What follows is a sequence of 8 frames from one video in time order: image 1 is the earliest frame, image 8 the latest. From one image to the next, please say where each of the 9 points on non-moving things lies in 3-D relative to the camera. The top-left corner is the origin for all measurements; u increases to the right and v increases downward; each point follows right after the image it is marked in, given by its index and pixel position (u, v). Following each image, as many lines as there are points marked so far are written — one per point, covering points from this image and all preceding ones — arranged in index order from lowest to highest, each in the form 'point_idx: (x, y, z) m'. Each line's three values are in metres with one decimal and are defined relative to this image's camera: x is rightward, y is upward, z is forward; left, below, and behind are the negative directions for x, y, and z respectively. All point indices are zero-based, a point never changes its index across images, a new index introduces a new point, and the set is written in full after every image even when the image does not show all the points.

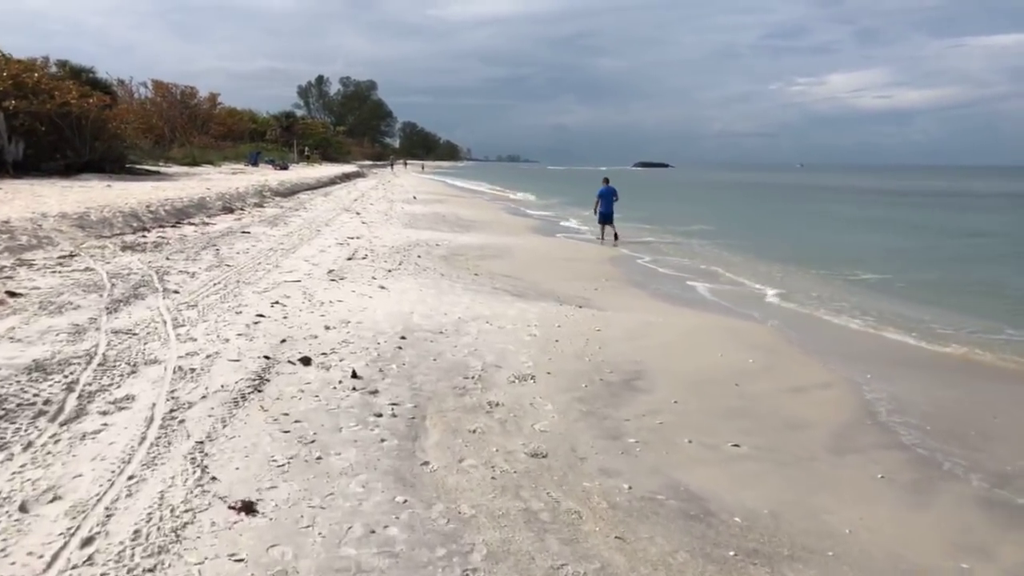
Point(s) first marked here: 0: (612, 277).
0: (+1.6, +0.2, +13.2) m
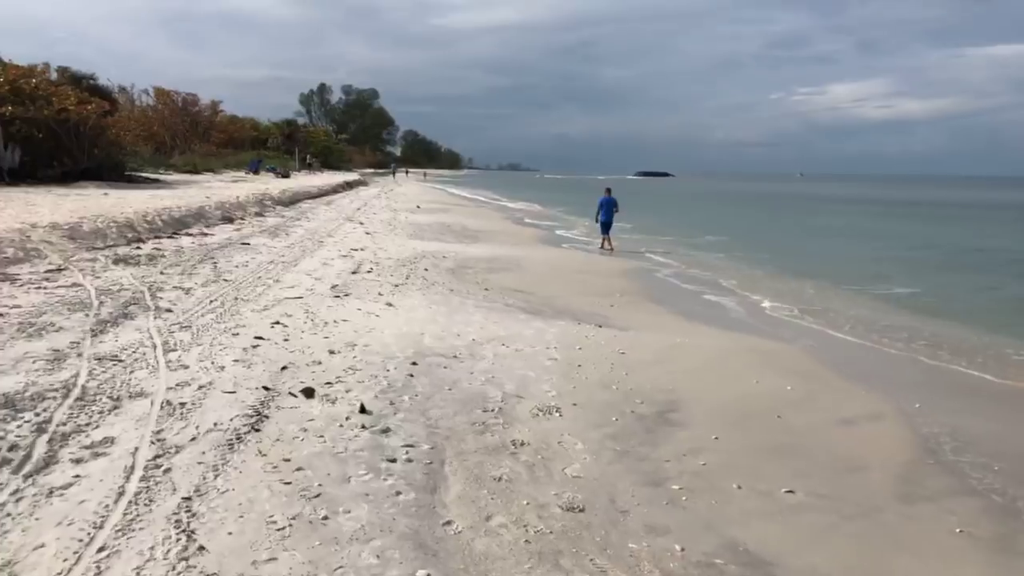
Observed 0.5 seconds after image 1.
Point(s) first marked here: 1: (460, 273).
0: (+1.8, -0.1, +12.6) m
1: (-0.8, +0.2, +12.8) m
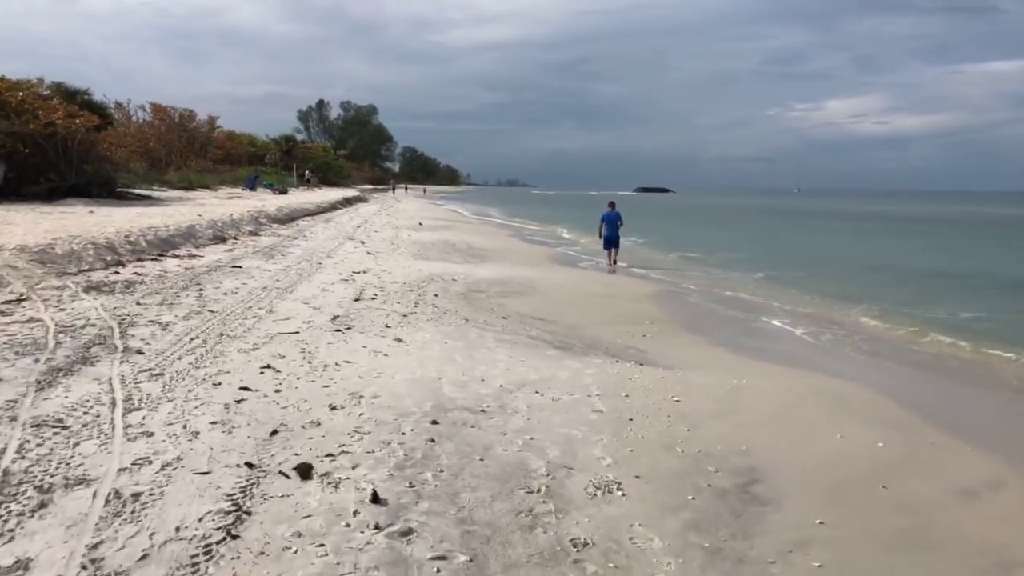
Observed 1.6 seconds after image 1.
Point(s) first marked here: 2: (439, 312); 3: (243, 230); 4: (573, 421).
0: (+2.0, -0.5, +11.5) m
1: (-0.6, -0.2, +11.6) m
2: (-0.9, -0.3, +9.7) m
3: (-6.3, +1.4, +18.6) m
4: (+0.4, -0.9, +5.6) m
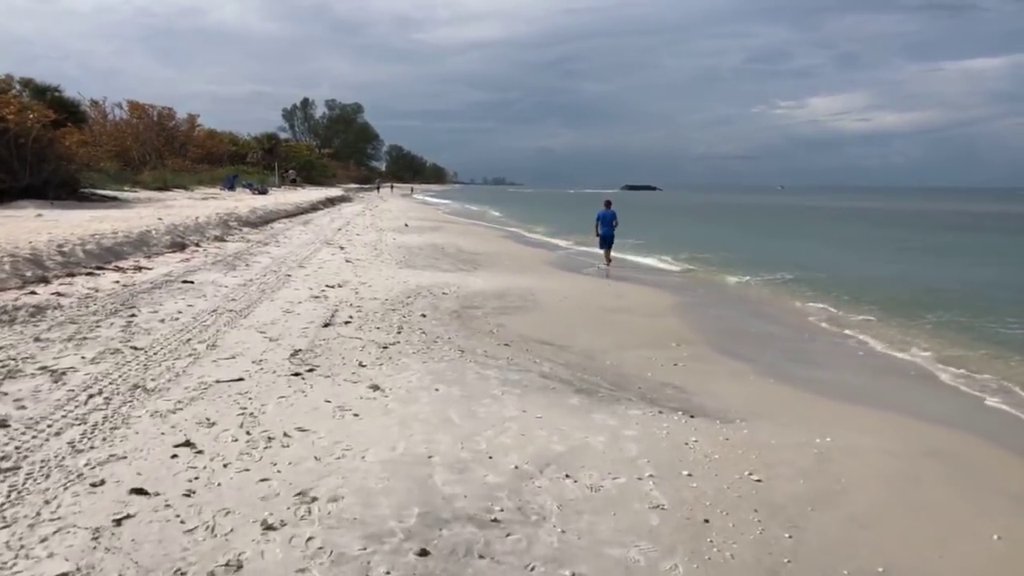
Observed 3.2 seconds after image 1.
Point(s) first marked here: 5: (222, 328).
0: (+2.1, -0.7, +9.7) m
1: (-0.6, -0.4, +9.8) m
2: (-0.8, -0.5, +7.9) m
3: (-6.4, +1.1, +16.7) m
4: (+0.5, -1.2, +3.8) m
5: (-2.8, -0.4, +7.5) m
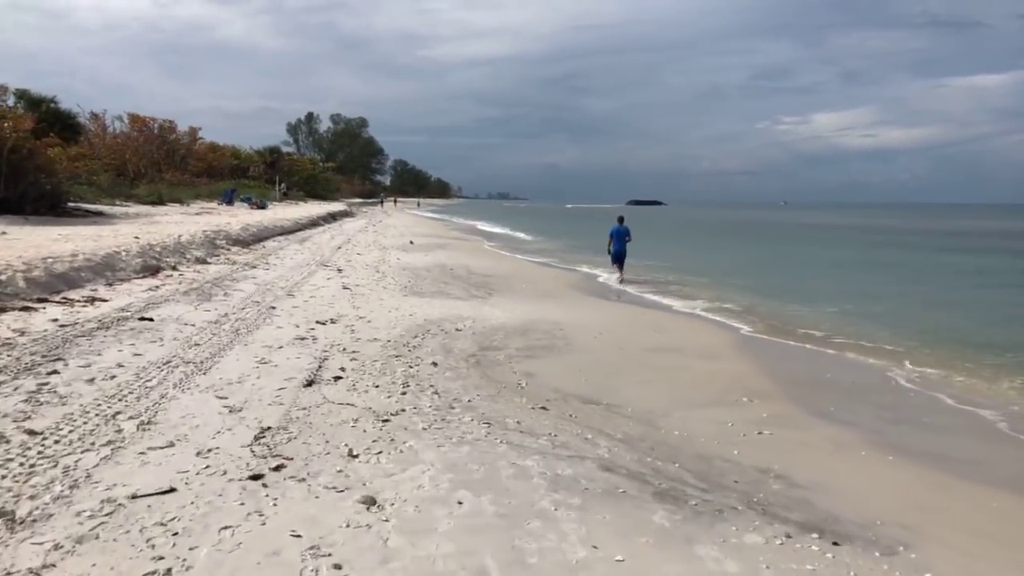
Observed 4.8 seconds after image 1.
0: (+2.4, -1.1, +7.8) m
1: (-0.2, -0.8, +7.9) m
2: (-0.5, -0.9, +6.1) m
3: (-6.0, +0.6, +14.9) m
4: (+0.8, -1.4, +1.9) m
5: (-2.4, -0.7, +5.7) m
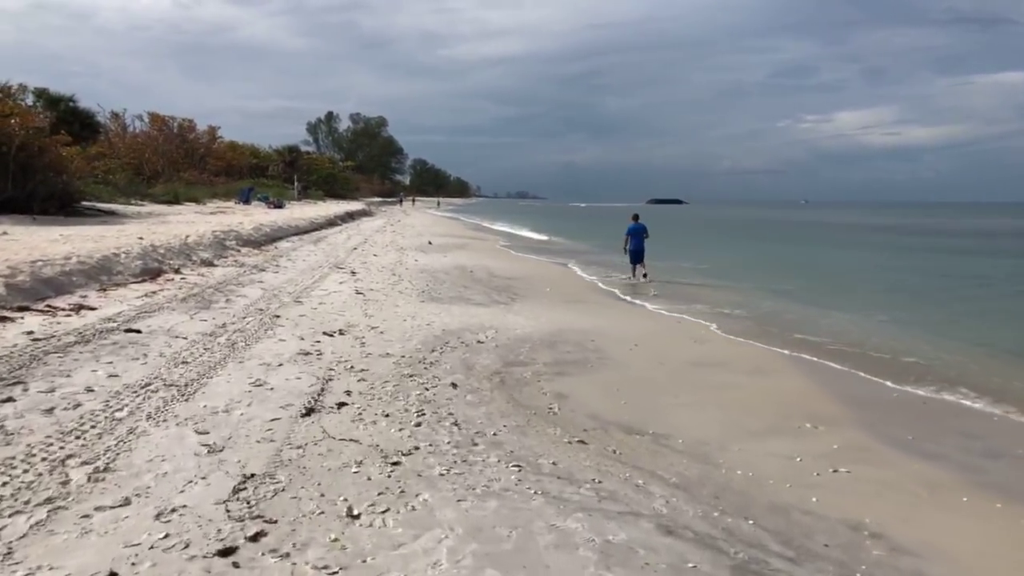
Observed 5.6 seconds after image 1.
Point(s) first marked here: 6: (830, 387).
0: (+2.6, -1.2, +6.8) m
1: (0.0, -0.9, +7.0) m
2: (-0.3, -1.0, +5.1) m
3: (-5.6, +0.5, +14.1) m
4: (+0.9, -1.5, +0.9) m
5: (-2.2, -0.8, +4.8) m
6: (+3.4, -1.0, +8.4) m
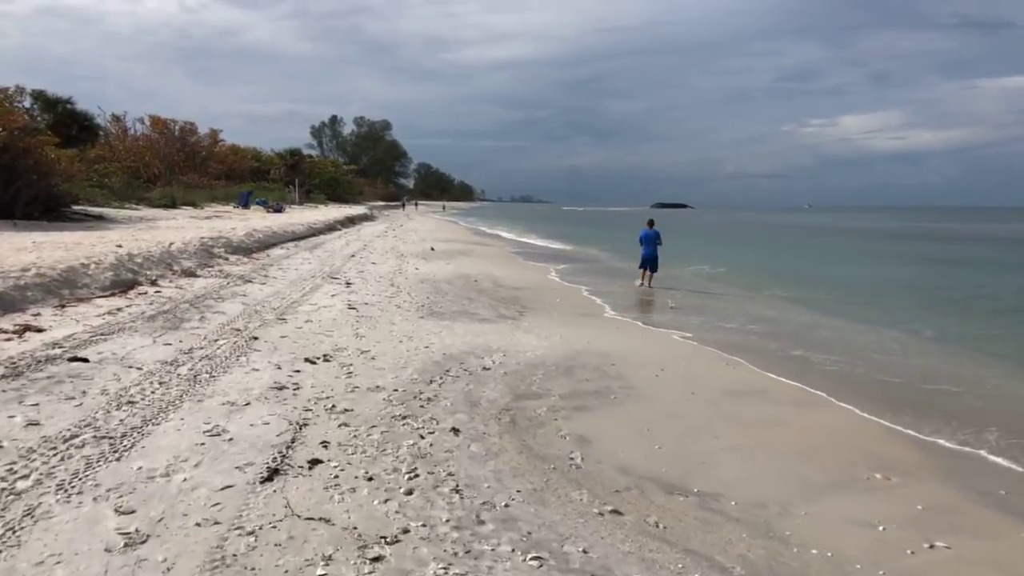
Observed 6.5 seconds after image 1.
0: (+2.7, -1.3, +5.7) m
1: (+0.1, -1.0, +5.9) m
2: (-0.2, -1.1, +4.0) m
3: (-5.5, +0.3, +13.0) m
4: (+1.0, -1.7, -0.2) m
5: (-2.2, -1.0, +3.7) m
6: (+3.5, -1.2, +7.3) m
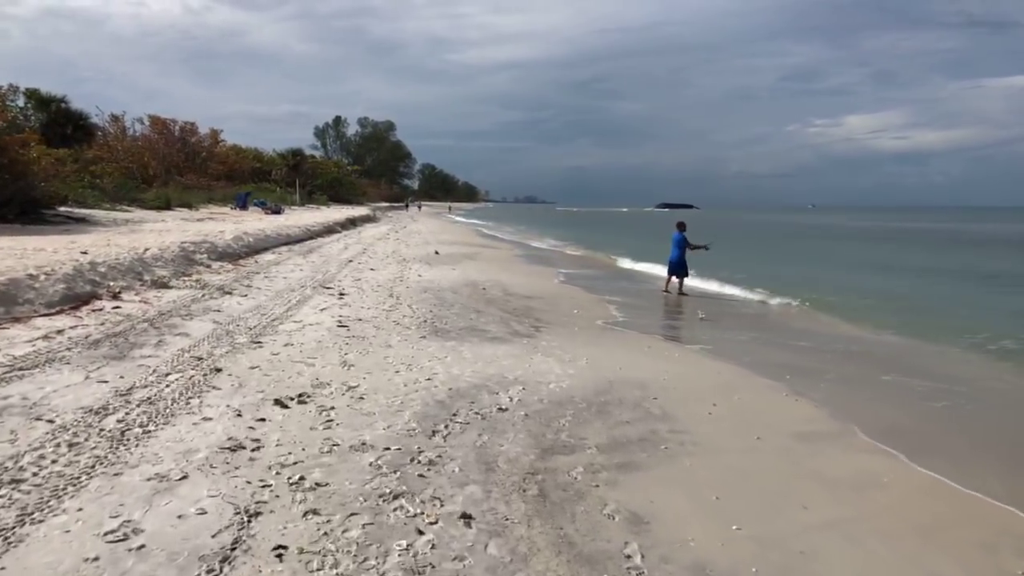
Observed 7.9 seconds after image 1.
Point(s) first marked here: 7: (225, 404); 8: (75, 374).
0: (+2.9, -1.5, +4.2) m
1: (+0.3, -1.2, +4.4) m
2: (-0.1, -1.3, +2.5) m
3: (-5.3, +0.2, +11.5) m
4: (+1.1, -1.8, -1.7) m
5: (-2.0, -1.1, +2.2) m
6: (+3.6, -1.4, +5.7) m
7: (-2.0, -0.8, +5.5) m
8: (-3.2, -0.6, +5.9) m
